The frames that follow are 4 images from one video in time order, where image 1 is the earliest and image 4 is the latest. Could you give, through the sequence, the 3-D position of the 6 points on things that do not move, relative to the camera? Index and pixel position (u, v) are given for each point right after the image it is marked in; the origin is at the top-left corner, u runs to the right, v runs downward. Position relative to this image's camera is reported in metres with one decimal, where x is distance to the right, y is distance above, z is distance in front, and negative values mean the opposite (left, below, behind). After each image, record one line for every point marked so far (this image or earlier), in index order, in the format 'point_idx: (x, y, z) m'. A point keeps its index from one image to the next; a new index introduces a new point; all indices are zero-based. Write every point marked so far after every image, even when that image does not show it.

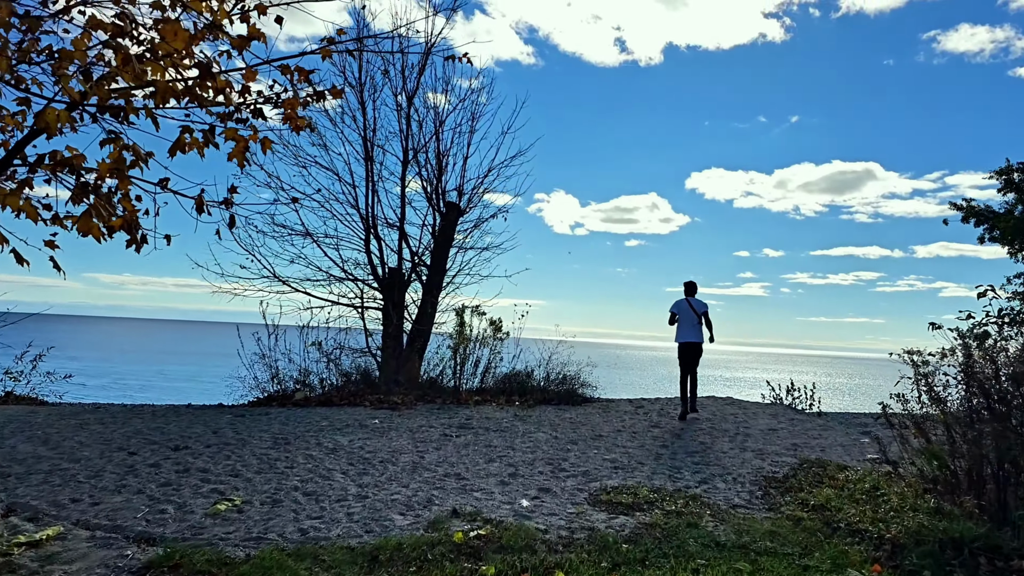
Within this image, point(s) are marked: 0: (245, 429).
0: (-2.3, -1.2, +6.7) m
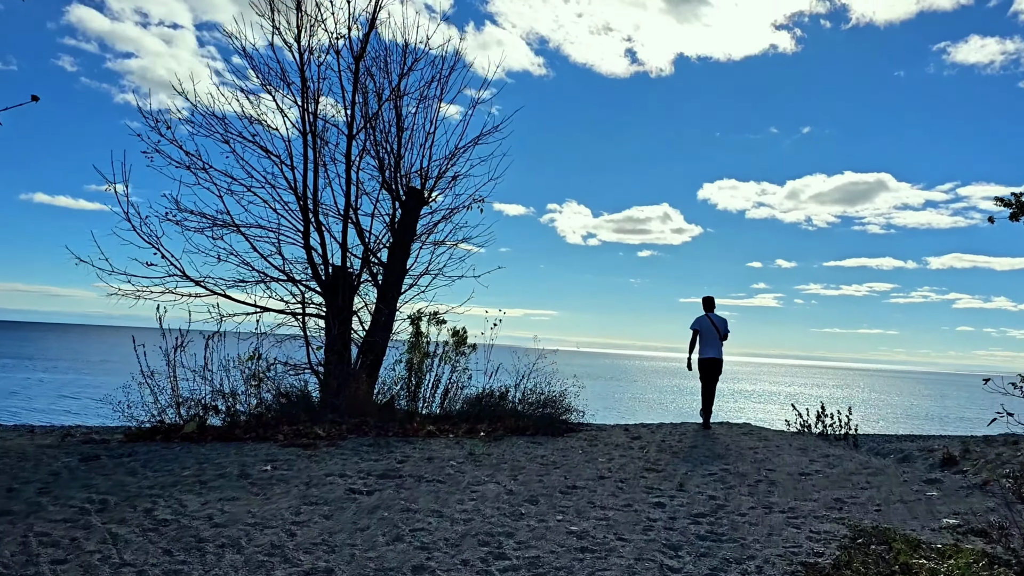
0: (-2.7, -1.2, +4.8) m
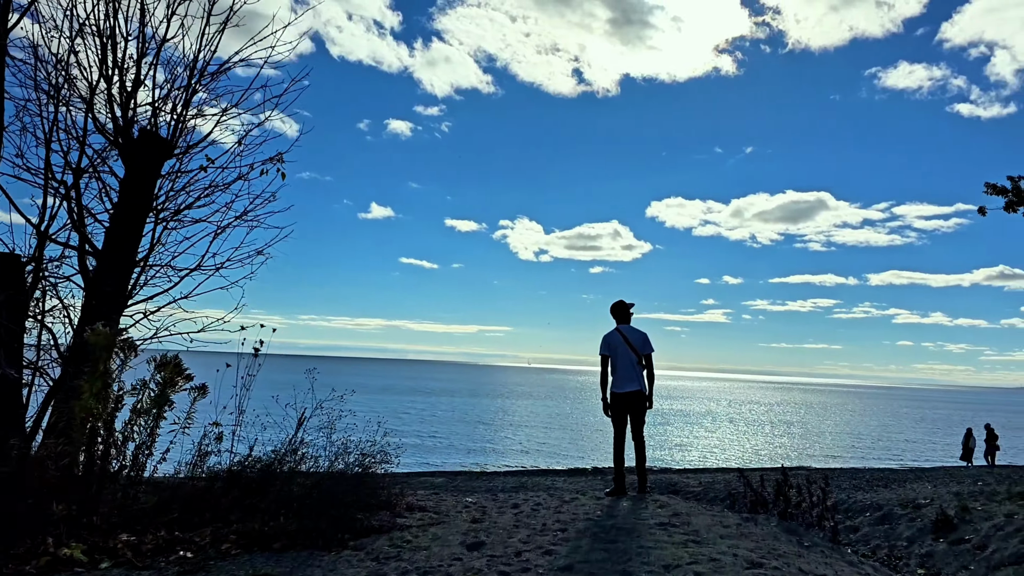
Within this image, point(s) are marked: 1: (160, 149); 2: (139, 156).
0: (-4.1, -1.1, +1.0) m
1: (-2.9, +1.1, +6.5) m
2: (-3.1, +1.0, +6.4) m
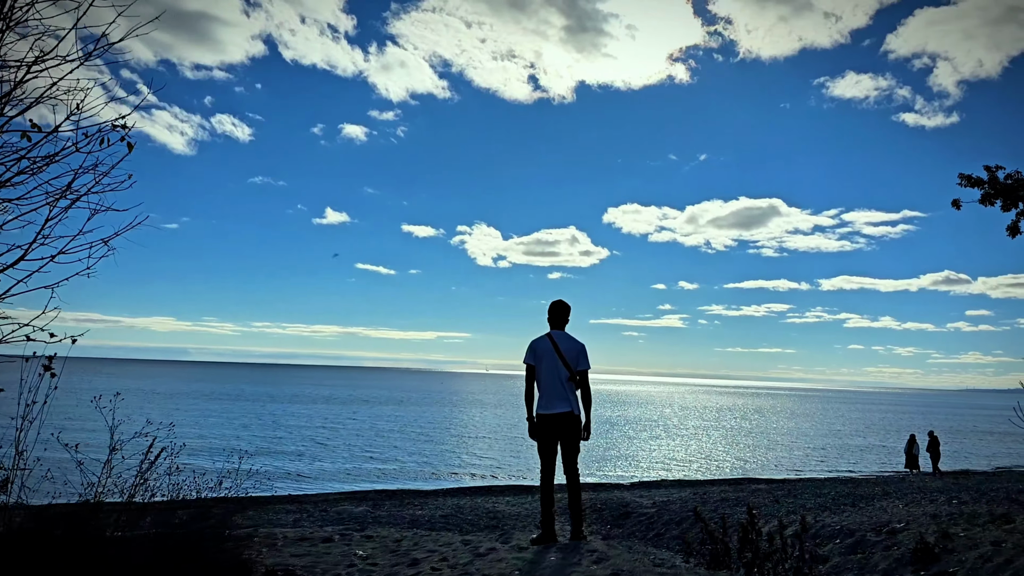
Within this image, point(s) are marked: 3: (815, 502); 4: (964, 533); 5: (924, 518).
0: (-4.5, -1.1, -0.6) m
1: (-3.6, +1.1, +4.9) m
2: (-3.7, +1.0, +4.9) m
3: (+4.7, -3.3, +12.1) m
4: (+5.3, -2.8, +9.0) m
5: (+5.3, -3.0, +10.0) m
